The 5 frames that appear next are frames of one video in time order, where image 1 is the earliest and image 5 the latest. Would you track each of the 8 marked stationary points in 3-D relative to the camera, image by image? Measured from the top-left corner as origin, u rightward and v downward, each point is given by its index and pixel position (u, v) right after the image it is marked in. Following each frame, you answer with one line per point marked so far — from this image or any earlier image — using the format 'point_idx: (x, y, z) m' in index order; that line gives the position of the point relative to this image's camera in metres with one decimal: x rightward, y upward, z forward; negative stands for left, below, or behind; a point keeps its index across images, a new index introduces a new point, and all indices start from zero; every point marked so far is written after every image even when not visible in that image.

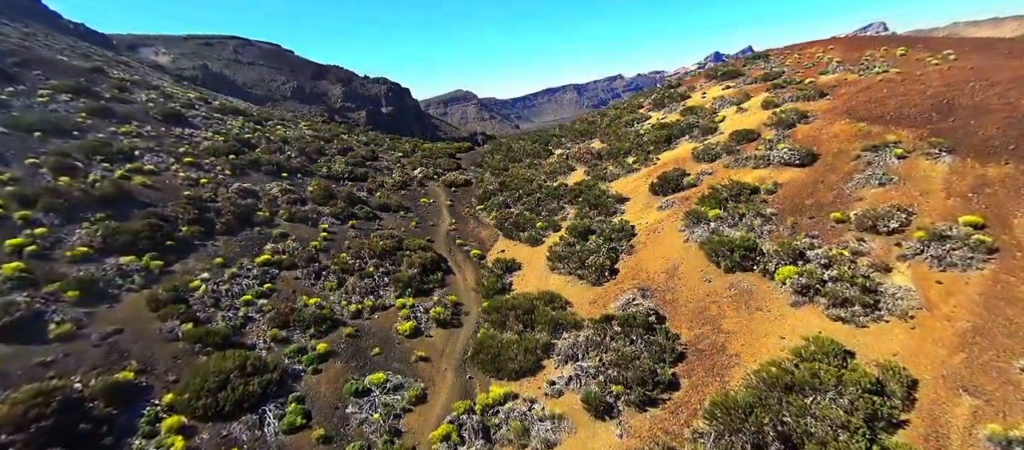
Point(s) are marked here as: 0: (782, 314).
0: (+9.8, -3.3, +17.6) m
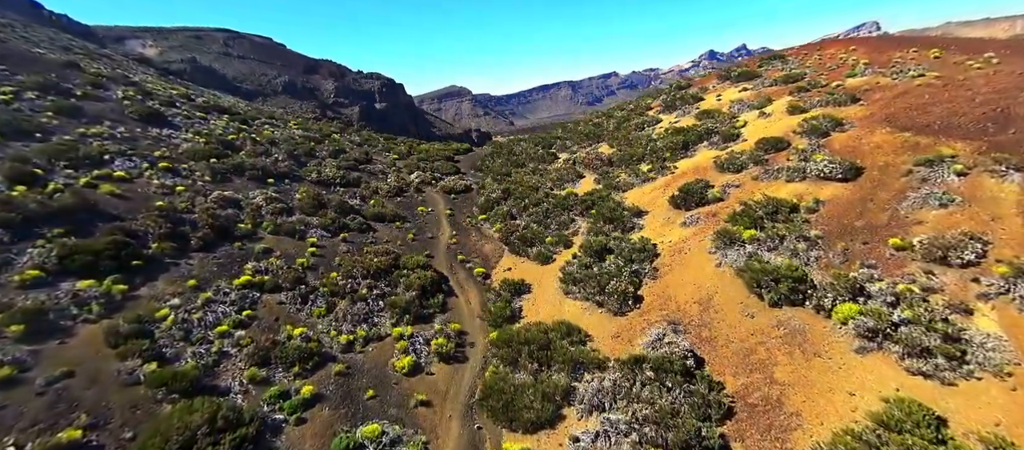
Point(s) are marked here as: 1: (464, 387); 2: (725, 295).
0: (+10.4, -4.3, +15.1) m
1: (-1.9, -6.3, +19.1) m
2: (+8.5, -2.8, +19.4) m
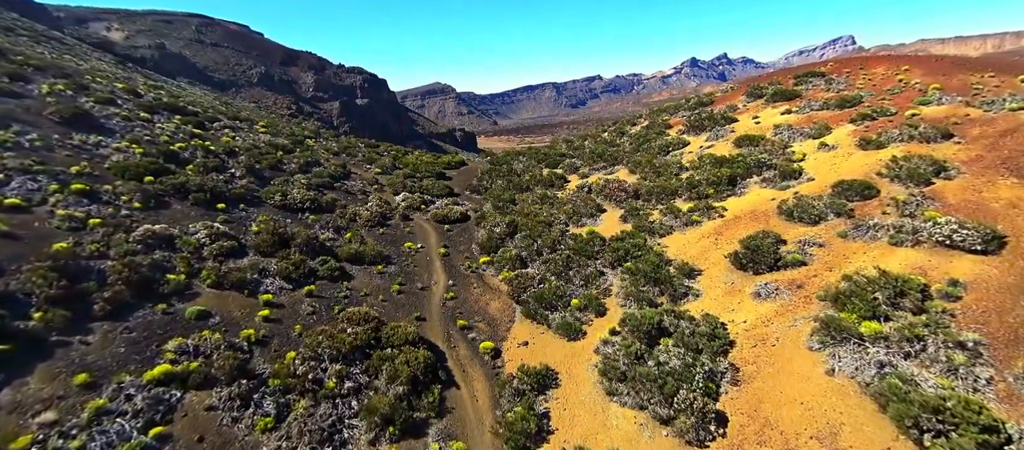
0: (+11.6, -7.2, +9.2) m
1: (-0.9, -9.0, +12.7) m
2: (+9.5, -5.6, +13.4) m
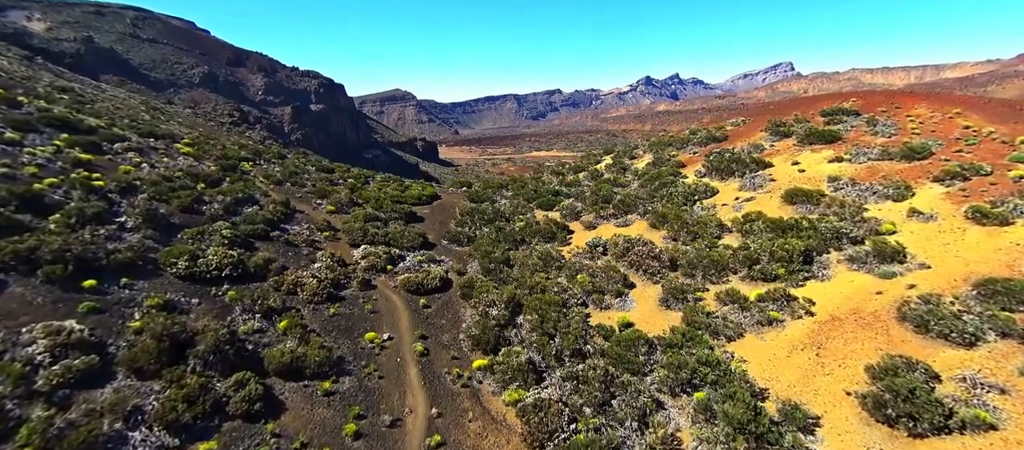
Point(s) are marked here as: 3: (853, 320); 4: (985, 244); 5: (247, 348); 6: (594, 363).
0: (+13.4, -10.9, +2.1) m
1: (+0.6, -12.4, +4.5) m
2: (+11.0, -9.3, +6.2) m
3: (+12.7, -3.5, +18.2) m
4: (+18.7, -0.7, +19.2) m
5: (-10.2, -4.8, +18.9) m
6: (+3.1, -5.4, +19.0) m
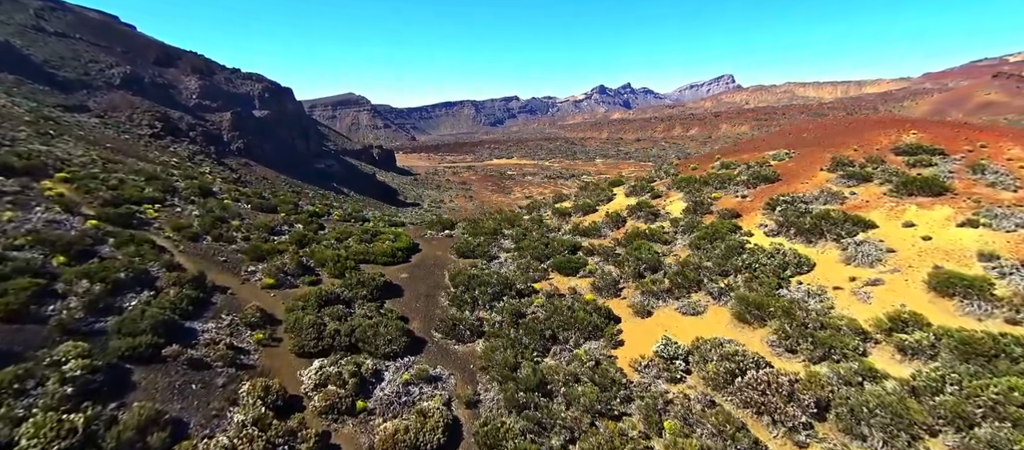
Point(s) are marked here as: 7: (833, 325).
0: (+17.2, -14.6, -6.3) m
1: (+4.3, -16.2, -5.0) m
2: (+14.4, -13.1, -2.5) m
3: (+15.0, -7.4, +9.7) m
4: (+20.9, -4.6, +11.3) m
5: (-7.8, -8.7, +8.4) m
6: (+5.4, -9.3, +9.6) m
7: (+12.3, -3.9, +18.9) m
